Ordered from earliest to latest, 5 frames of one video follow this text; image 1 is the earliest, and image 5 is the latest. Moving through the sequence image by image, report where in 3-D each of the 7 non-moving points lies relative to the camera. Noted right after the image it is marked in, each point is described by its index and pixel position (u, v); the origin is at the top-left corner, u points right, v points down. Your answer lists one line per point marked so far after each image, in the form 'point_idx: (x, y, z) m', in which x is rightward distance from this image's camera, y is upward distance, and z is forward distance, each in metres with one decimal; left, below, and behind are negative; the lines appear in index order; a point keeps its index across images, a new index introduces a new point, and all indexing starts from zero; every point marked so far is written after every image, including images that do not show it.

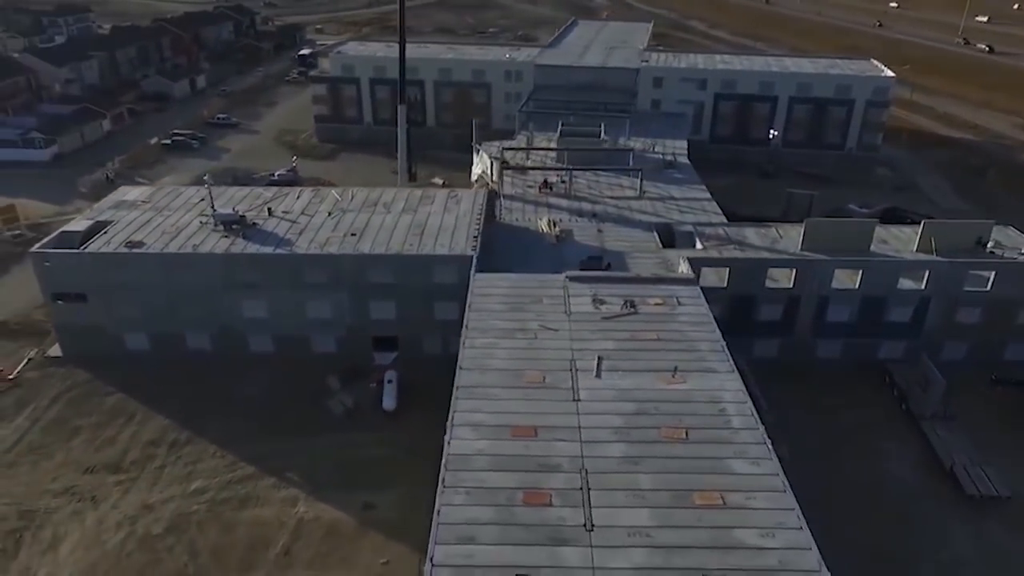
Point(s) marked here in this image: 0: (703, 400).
0: (+4.4, -2.6, +18.9) m
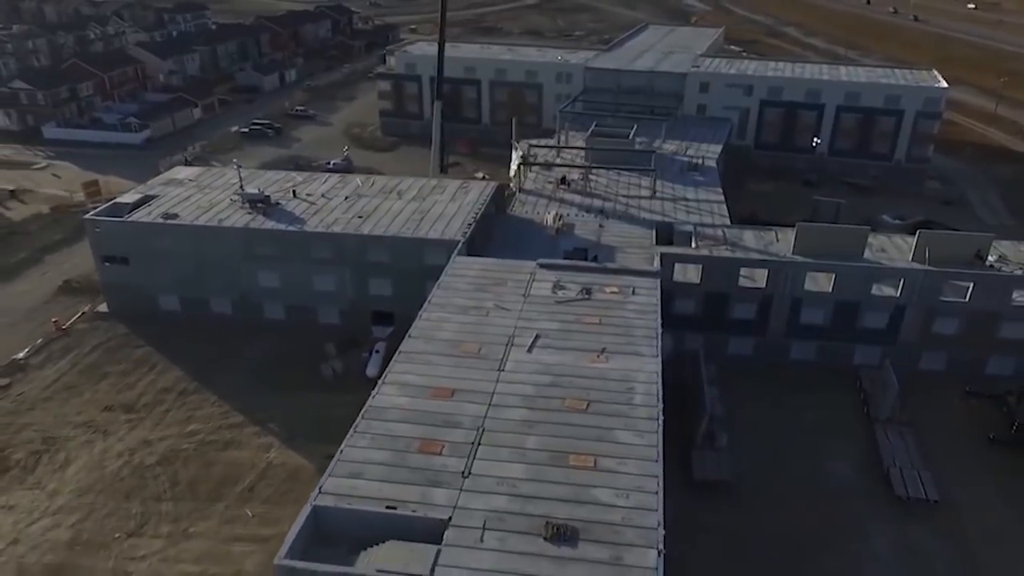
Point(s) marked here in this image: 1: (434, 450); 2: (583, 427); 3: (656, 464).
0: (+2.6, -2.3, +20.3) m
1: (-1.7, -3.5, +17.6) m
2: (+1.6, -3.2, +18.4) m
3: (+3.0, -3.7, +17.2) m
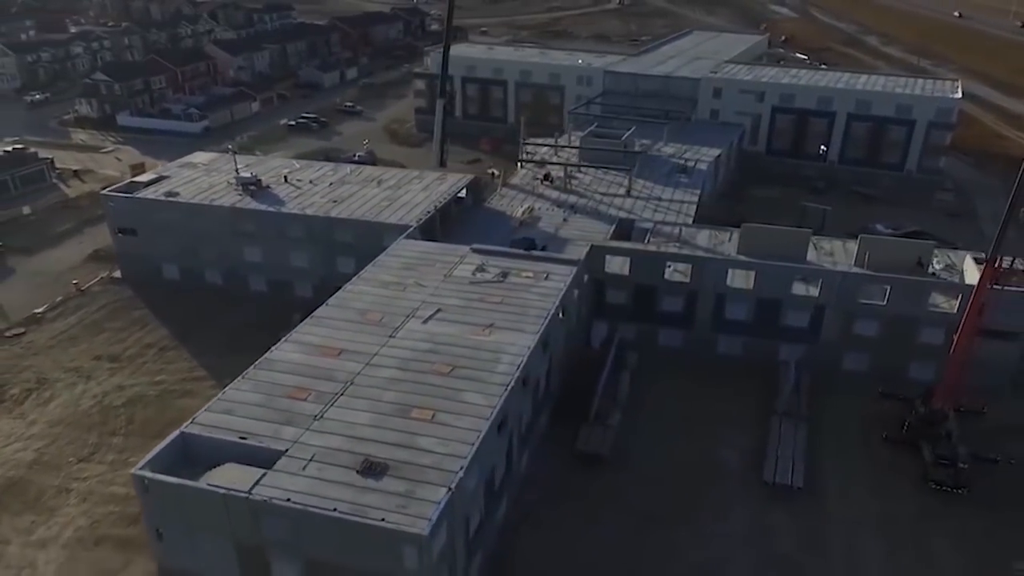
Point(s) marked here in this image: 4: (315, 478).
0: (-0.6, -1.7, +22.4) m
1: (-5.2, -2.7, +20.3) m
2: (-1.9, -2.5, +20.7) m
3: (-0.6, -3.2, +19.3) m
4: (-4.2, -4.1, +17.3) m
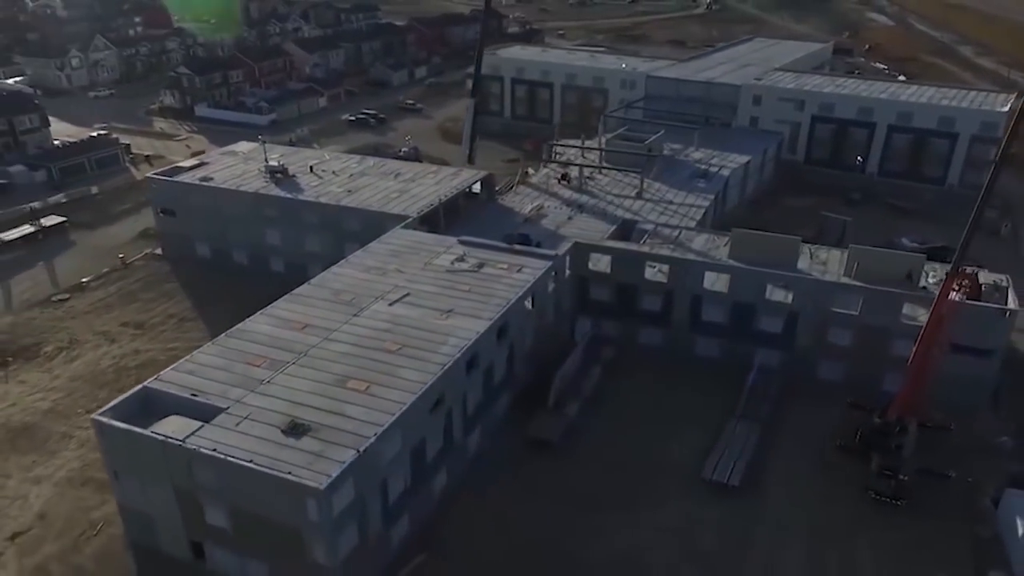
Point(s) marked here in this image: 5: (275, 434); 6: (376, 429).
0: (-2.1, -1.3, +23.8) m
1: (-7.0, -2.1, +22.2) m
2: (-3.6, -2.0, +22.3) m
3: (-2.5, -2.7, +20.7) m
4: (-6.3, -3.4, +19.2) m
5: (-5.6, -3.4, +19.2) m
6: (-3.2, -3.4, +19.3) m
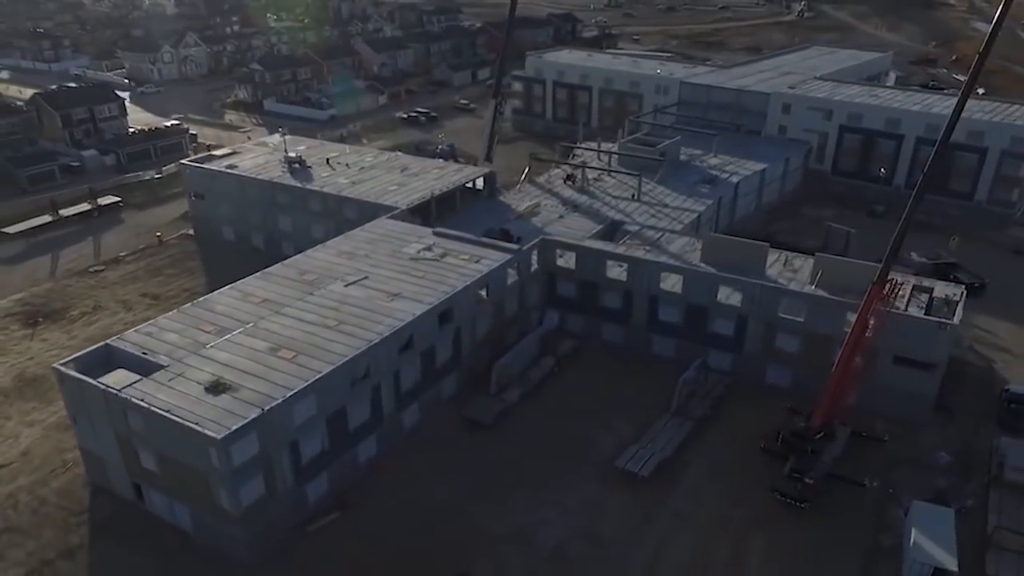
0: (-4.1, -0.8, +25.7) m
1: (-9.2, -1.3, +24.7) m
2: (-5.9, -1.4, +24.3) m
3: (-5.0, -2.2, +22.7) m
4: (-9.0, -2.7, +21.6) m
5: (-8.3, -2.7, +21.5) m
6: (-5.9, -2.8, +21.4) m
